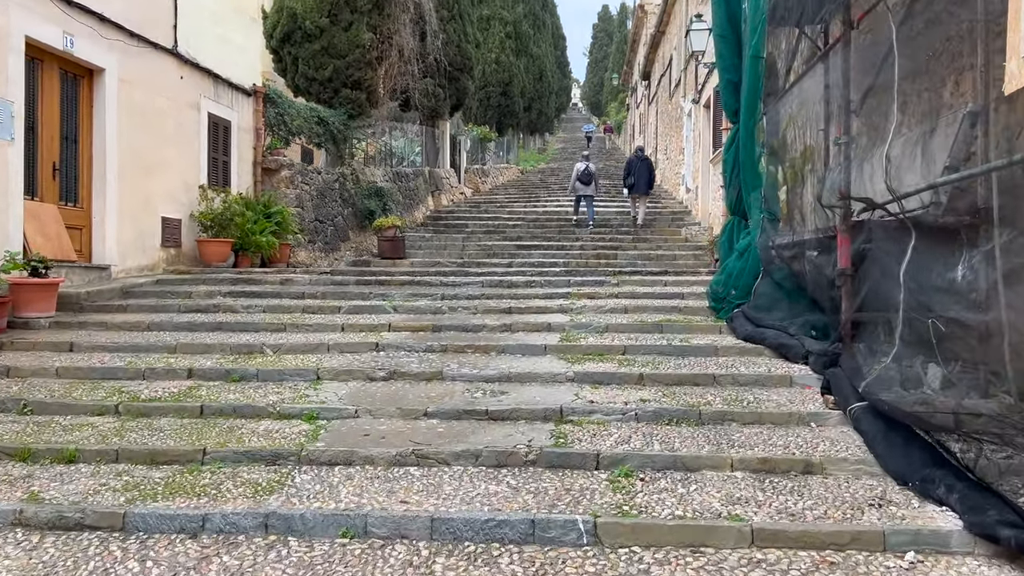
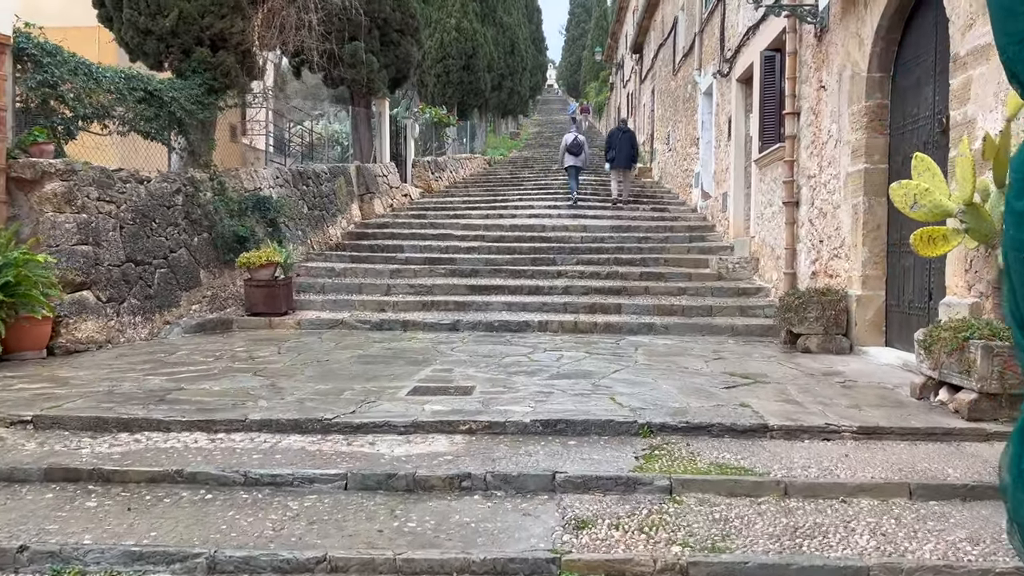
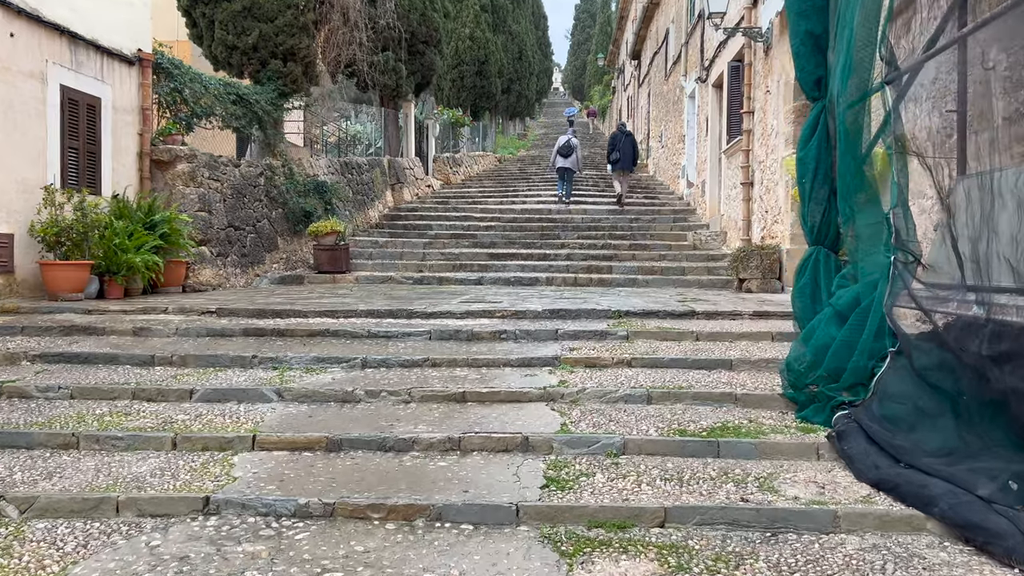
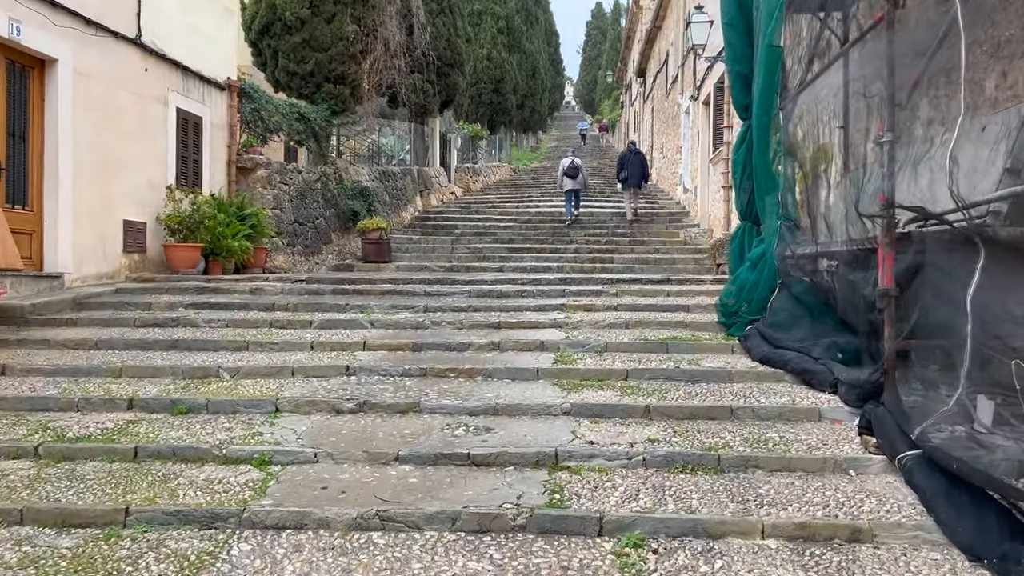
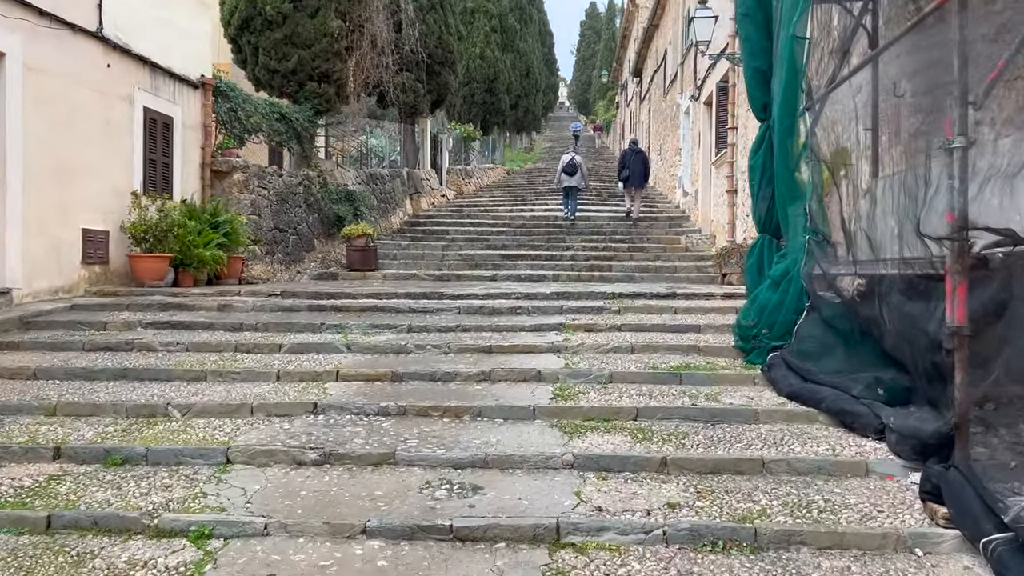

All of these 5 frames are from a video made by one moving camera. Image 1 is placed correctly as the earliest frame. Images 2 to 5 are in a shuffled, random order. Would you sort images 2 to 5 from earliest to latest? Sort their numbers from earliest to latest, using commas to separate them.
4, 5, 3, 2
